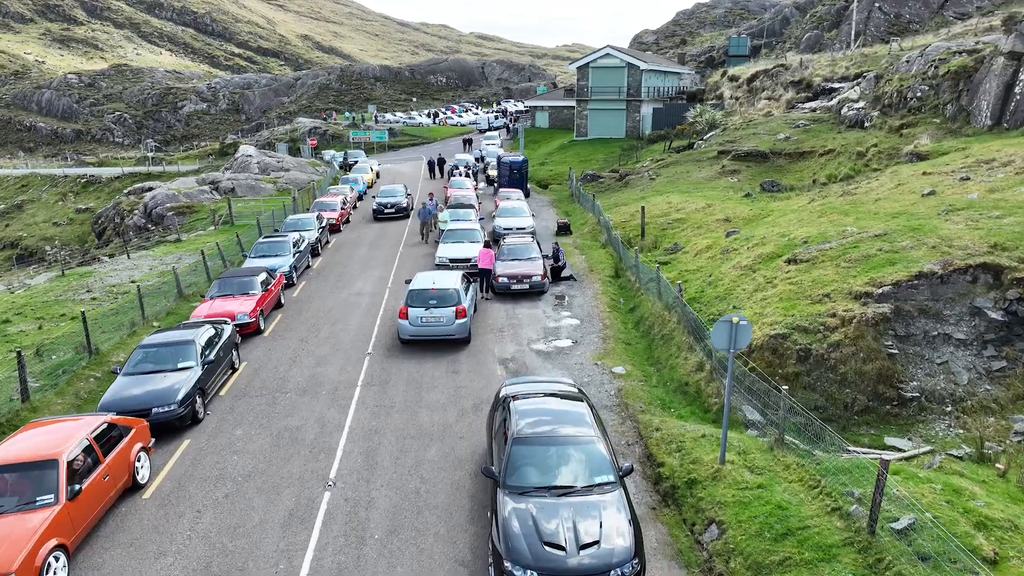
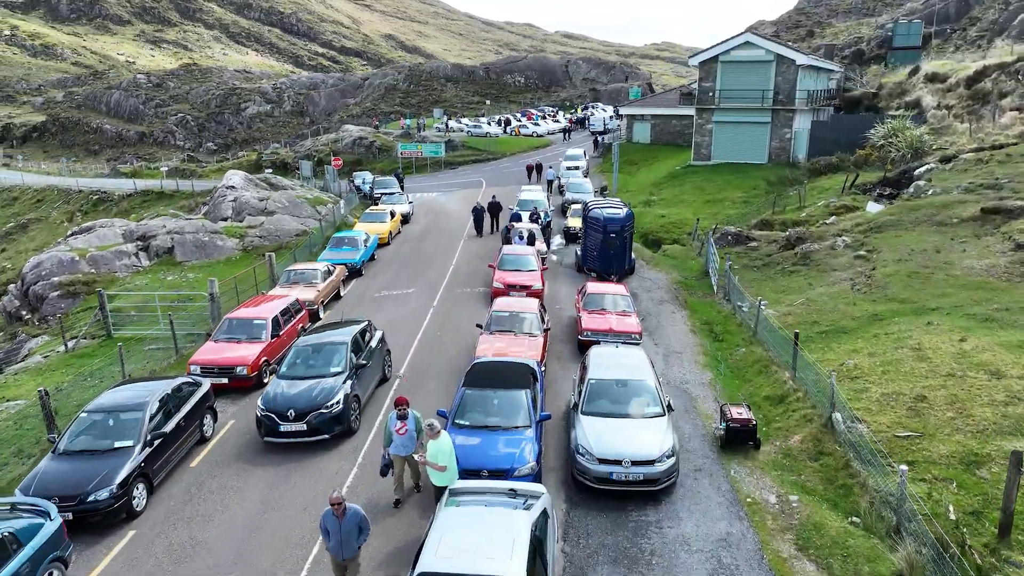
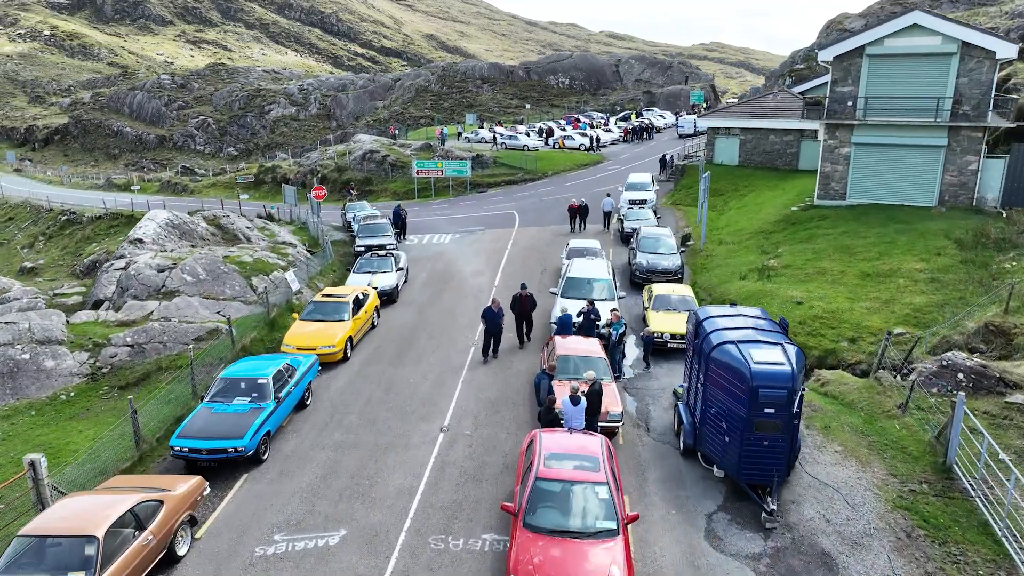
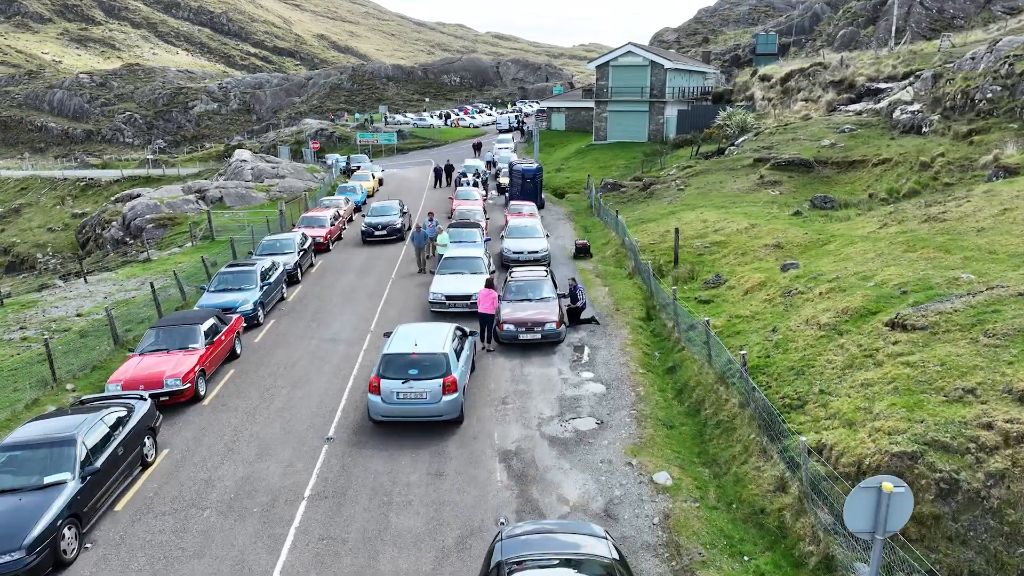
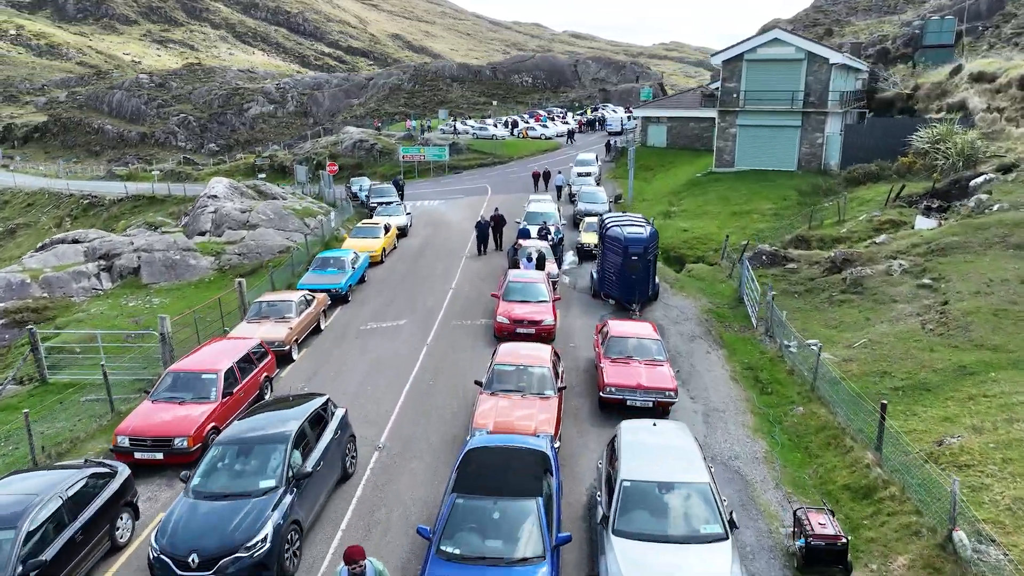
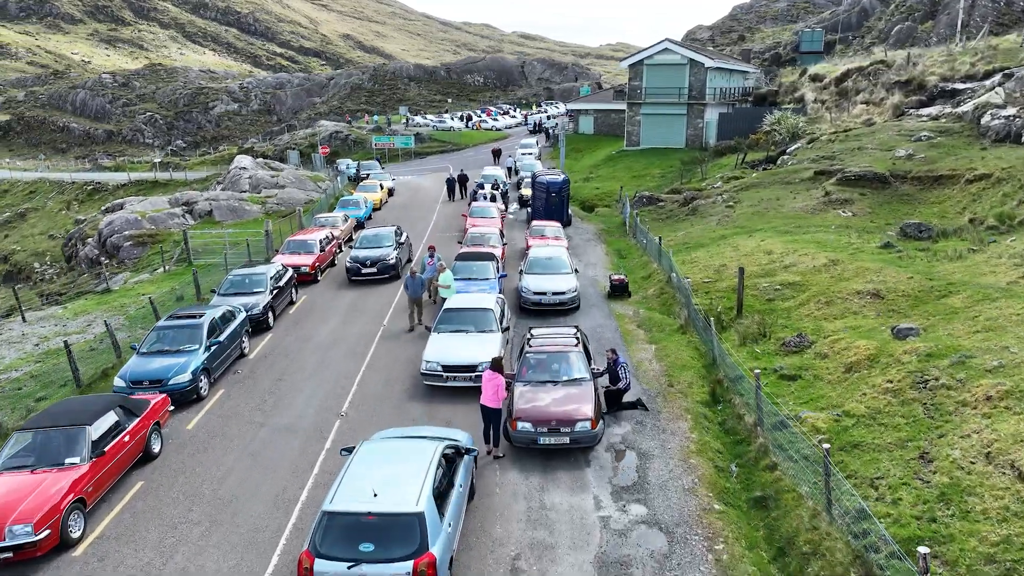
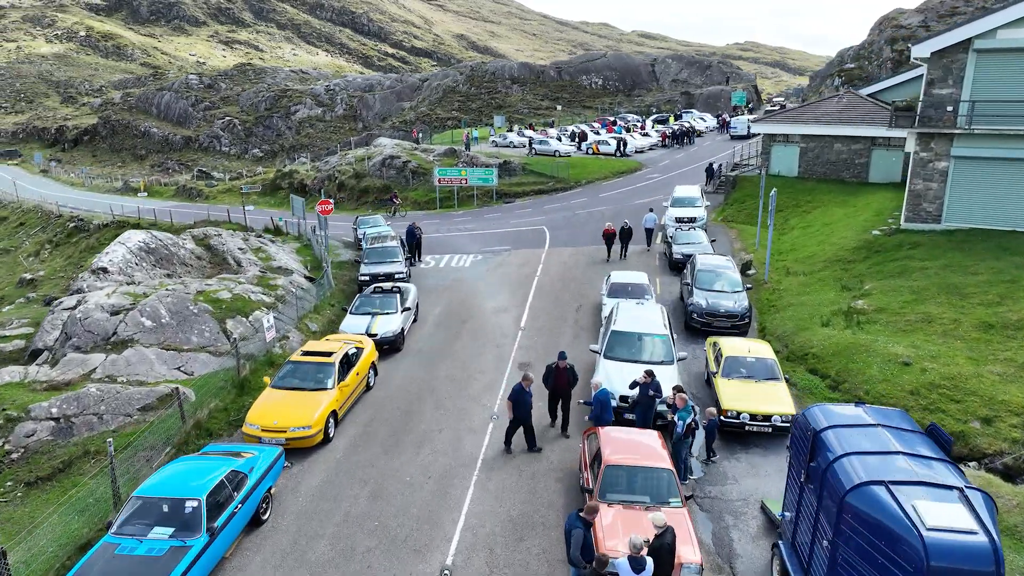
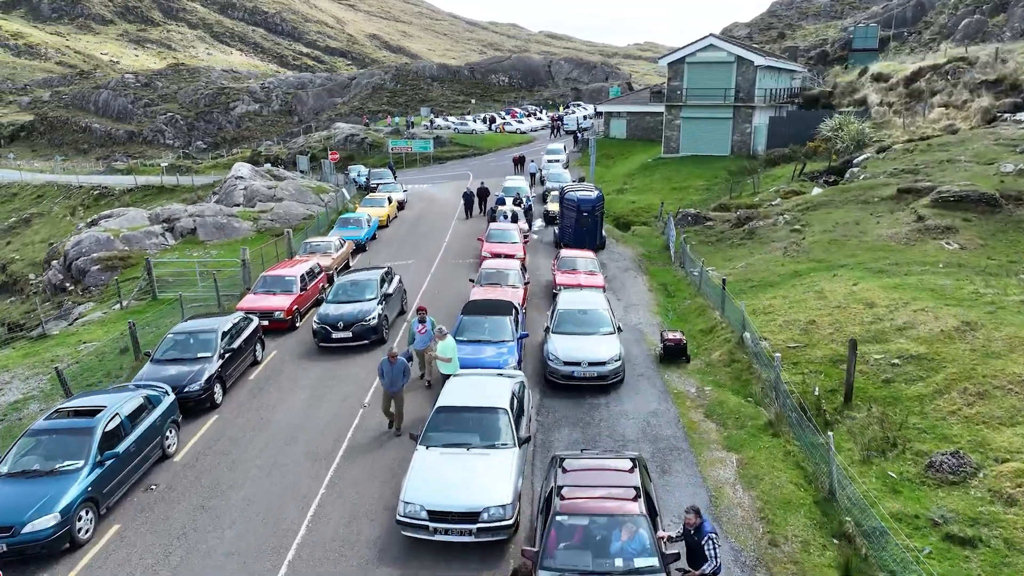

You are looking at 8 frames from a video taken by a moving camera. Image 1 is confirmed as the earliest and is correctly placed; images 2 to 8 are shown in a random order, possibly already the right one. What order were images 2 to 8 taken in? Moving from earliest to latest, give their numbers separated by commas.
4, 6, 8, 2, 5, 3, 7
